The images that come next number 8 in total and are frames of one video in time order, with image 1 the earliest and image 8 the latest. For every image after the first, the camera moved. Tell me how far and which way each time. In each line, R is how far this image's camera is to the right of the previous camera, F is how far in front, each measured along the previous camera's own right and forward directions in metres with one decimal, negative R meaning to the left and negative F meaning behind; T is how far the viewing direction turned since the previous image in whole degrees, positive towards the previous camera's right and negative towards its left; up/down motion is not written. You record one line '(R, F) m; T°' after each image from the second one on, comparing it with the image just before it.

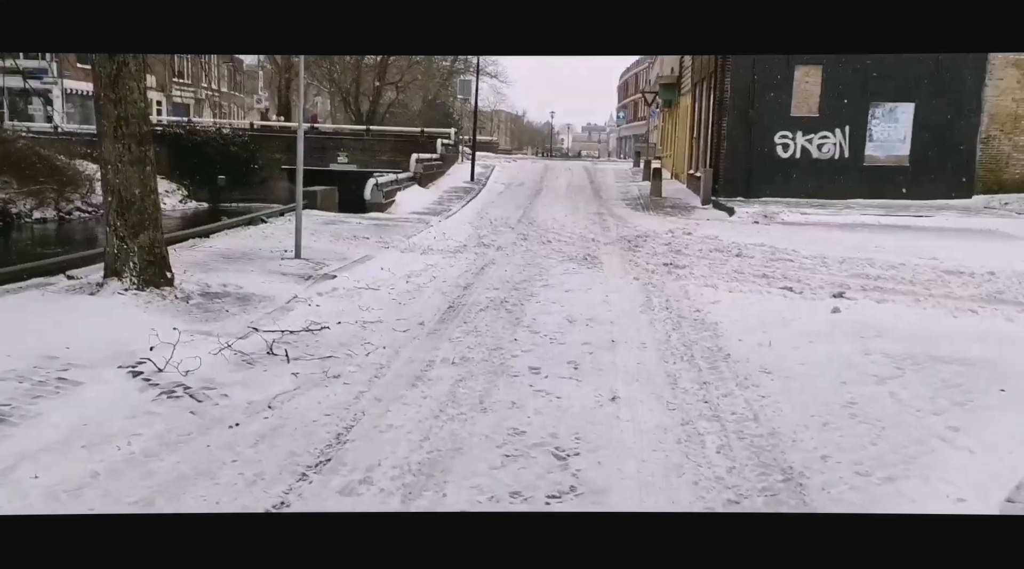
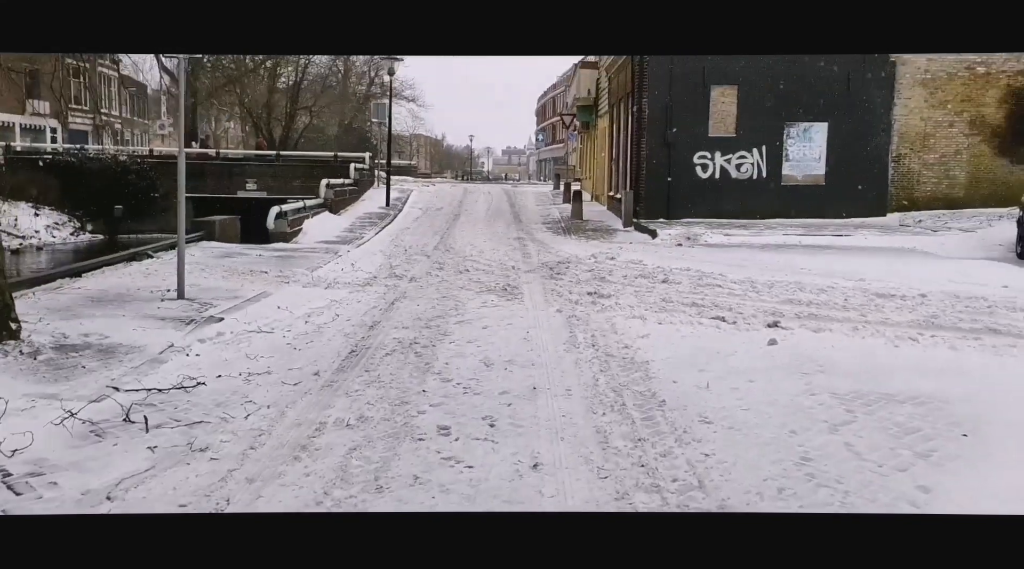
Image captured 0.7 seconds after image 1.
(+0.1, +0.7) m; +5°
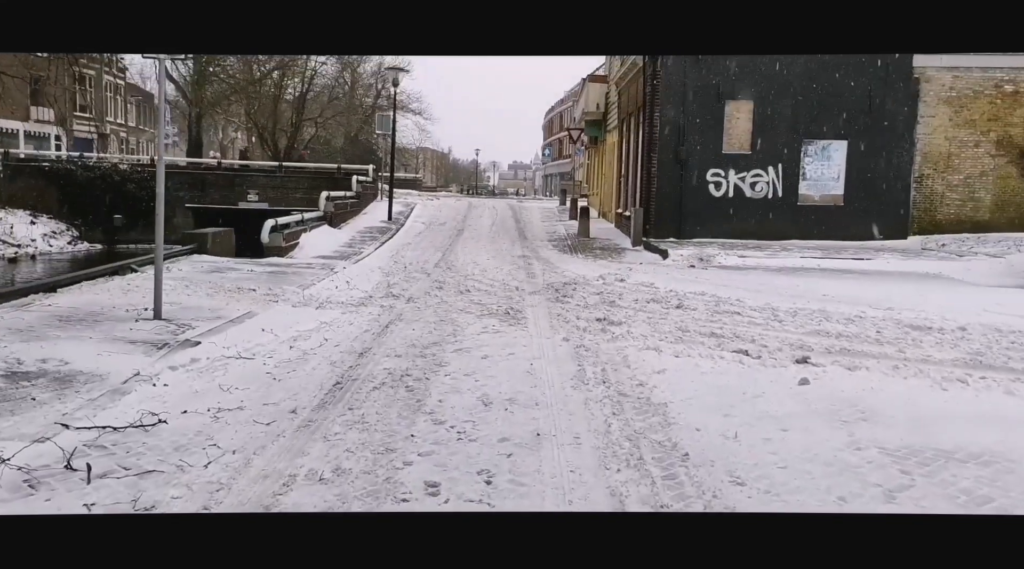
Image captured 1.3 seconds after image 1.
(0.0, +0.6) m; 0°
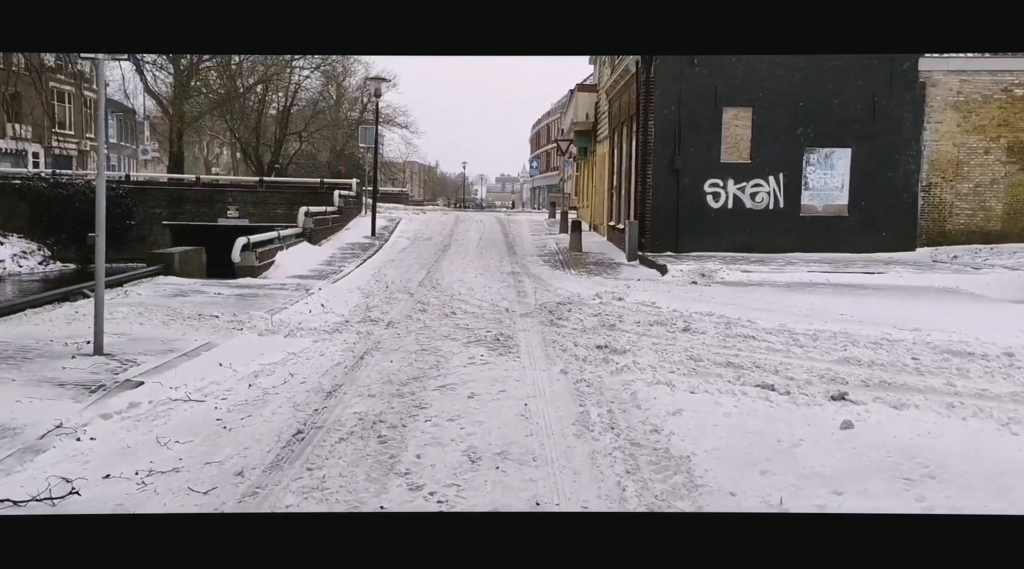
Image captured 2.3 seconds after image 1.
(0.0, +0.9) m; +1°
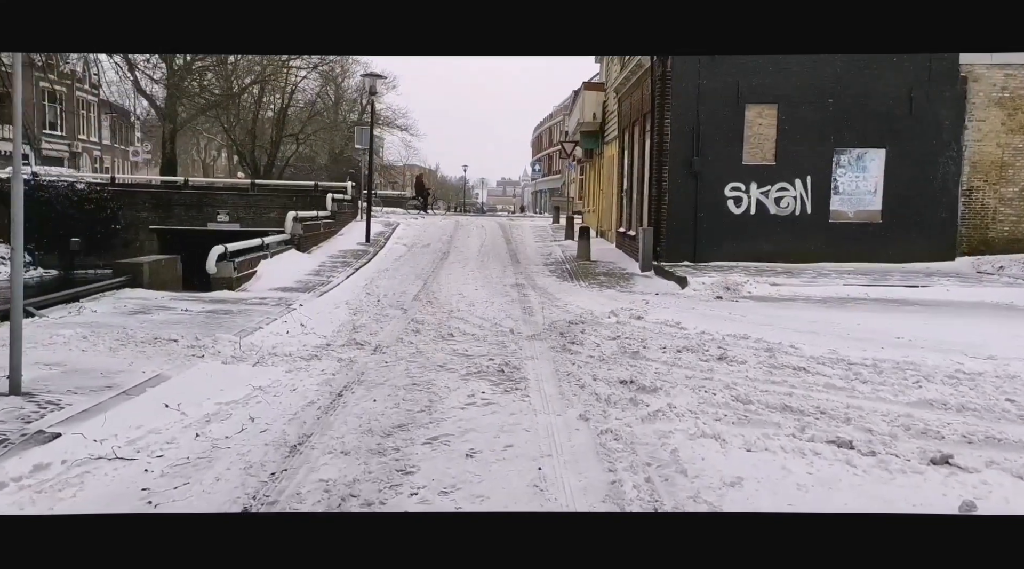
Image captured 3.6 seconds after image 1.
(0.0, +1.2) m; 0°
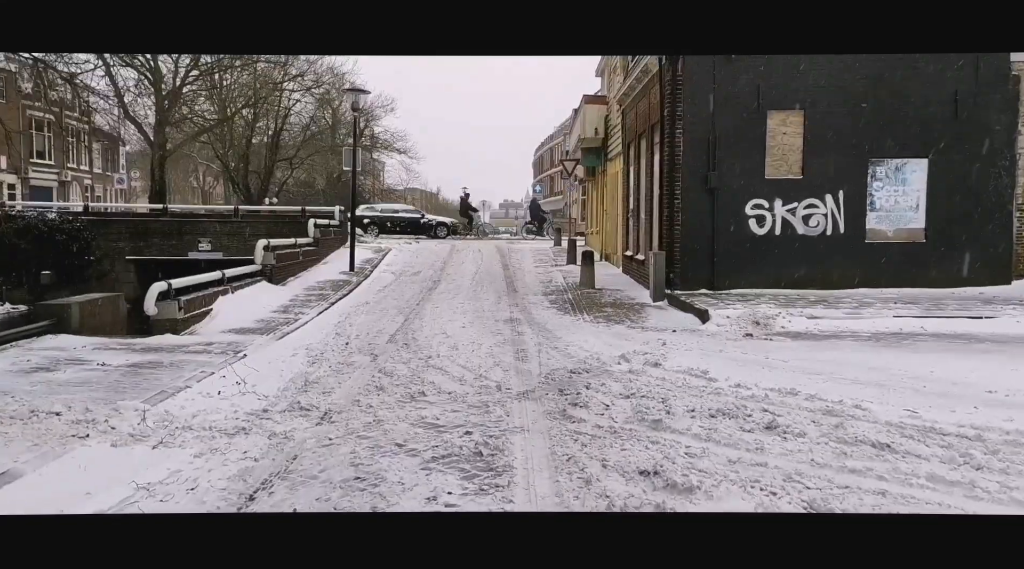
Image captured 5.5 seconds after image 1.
(+0.2, +1.7) m; 0°
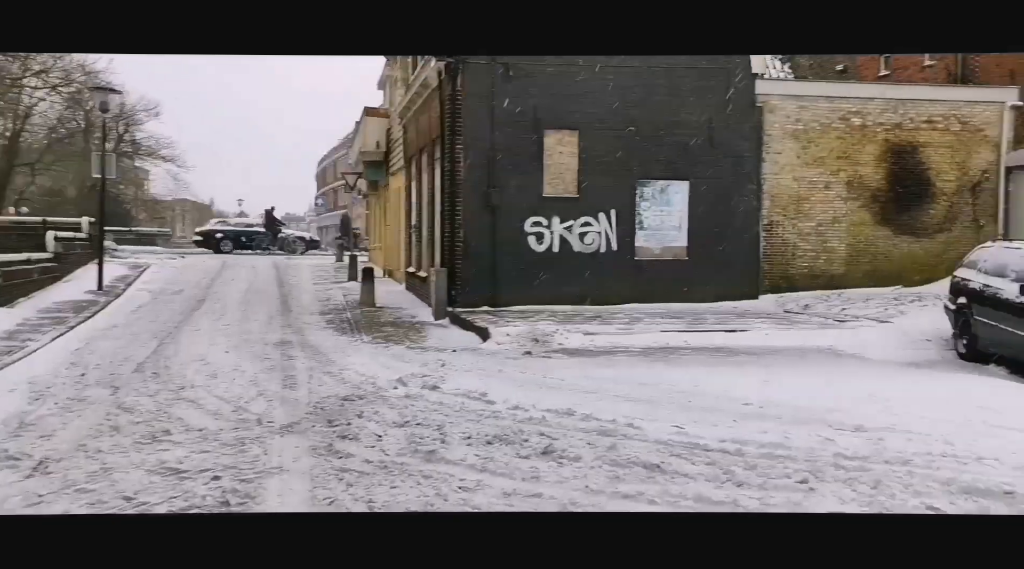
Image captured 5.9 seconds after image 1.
(+0.2, +0.4) m; +14°
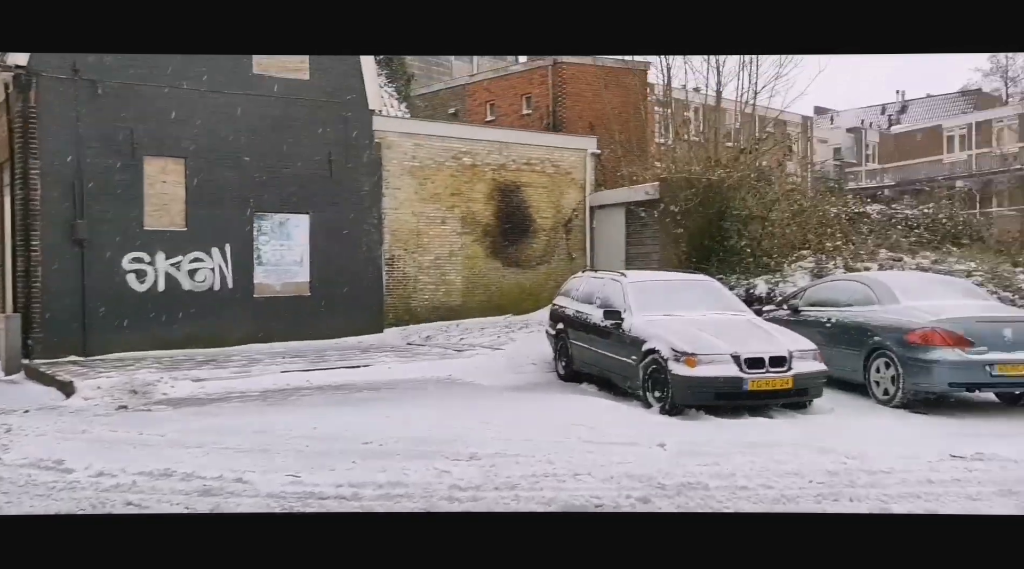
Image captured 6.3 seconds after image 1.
(+0.2, +0.3) m; +24°
